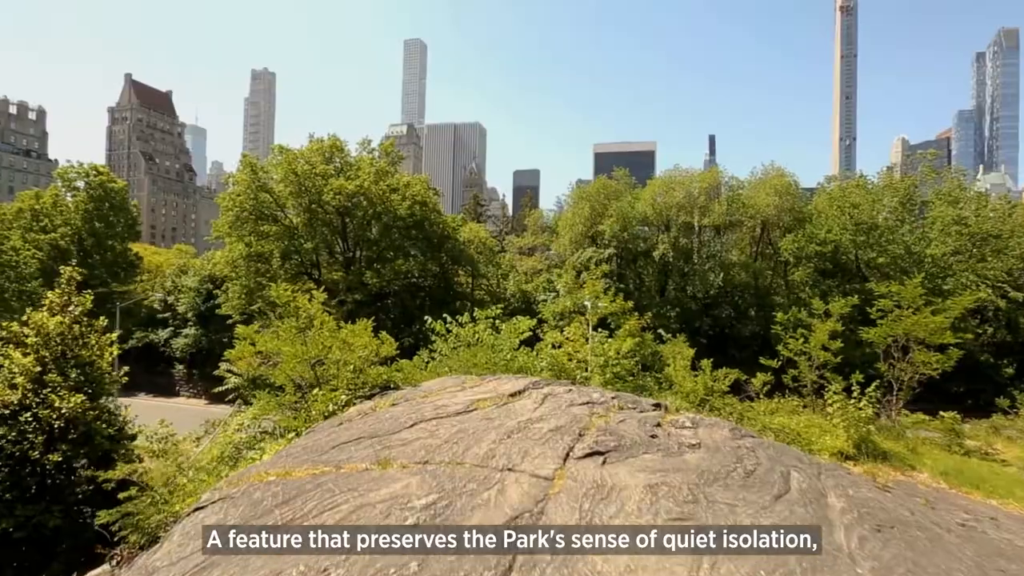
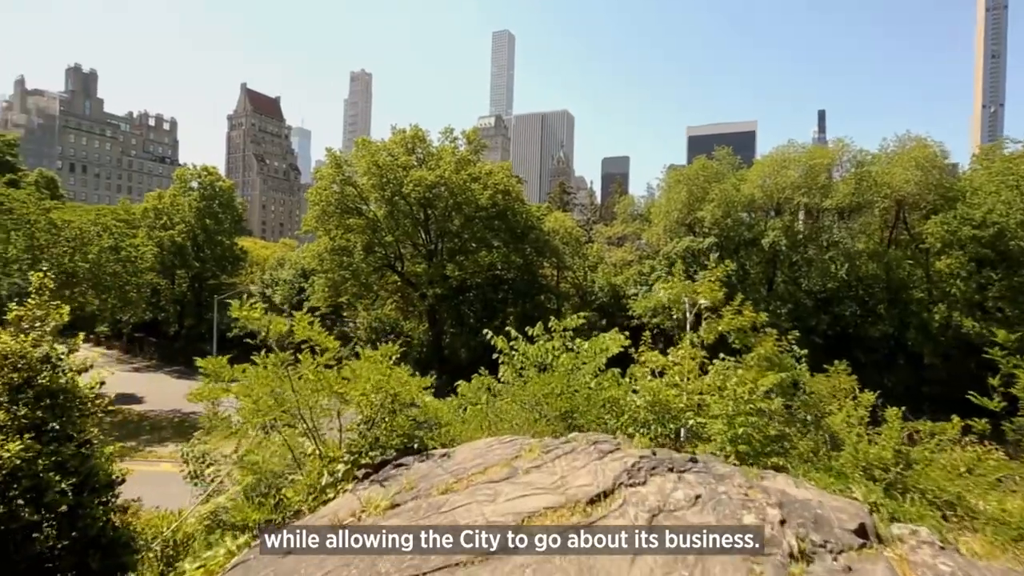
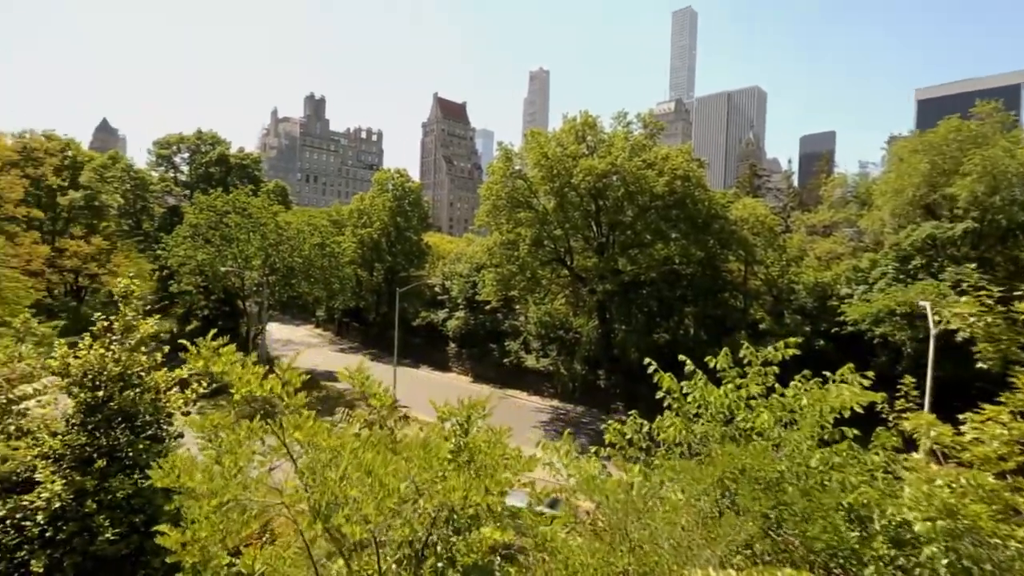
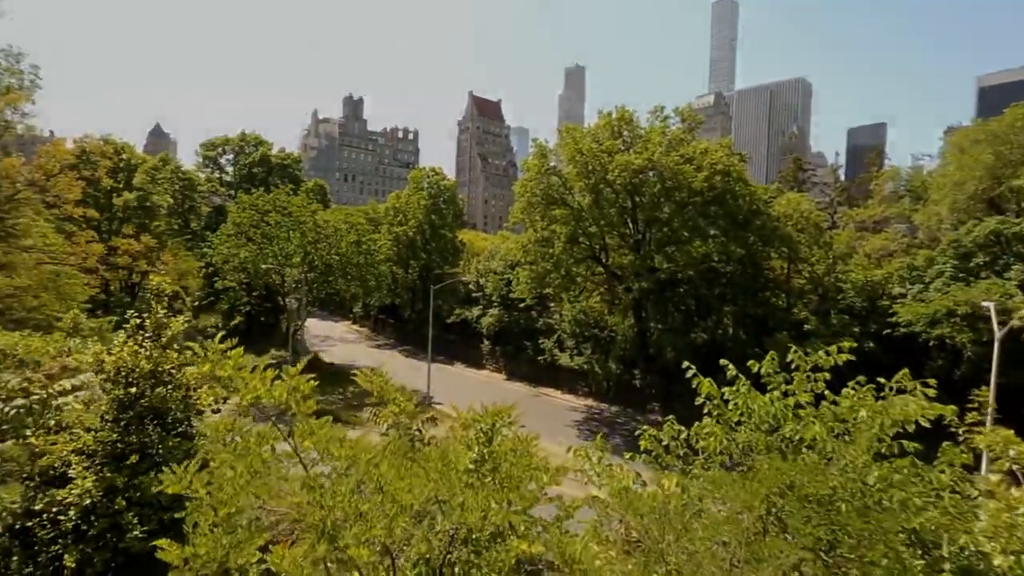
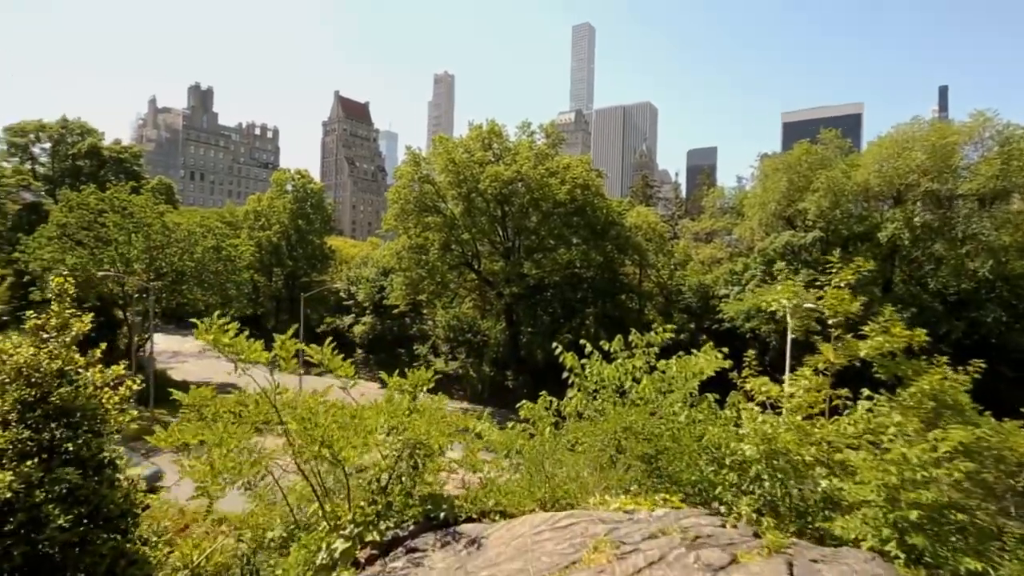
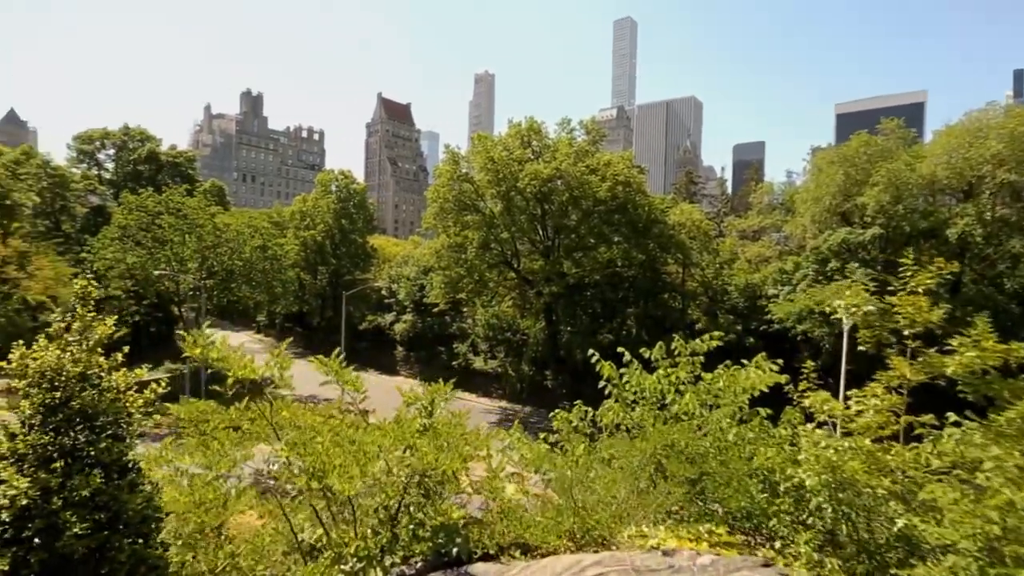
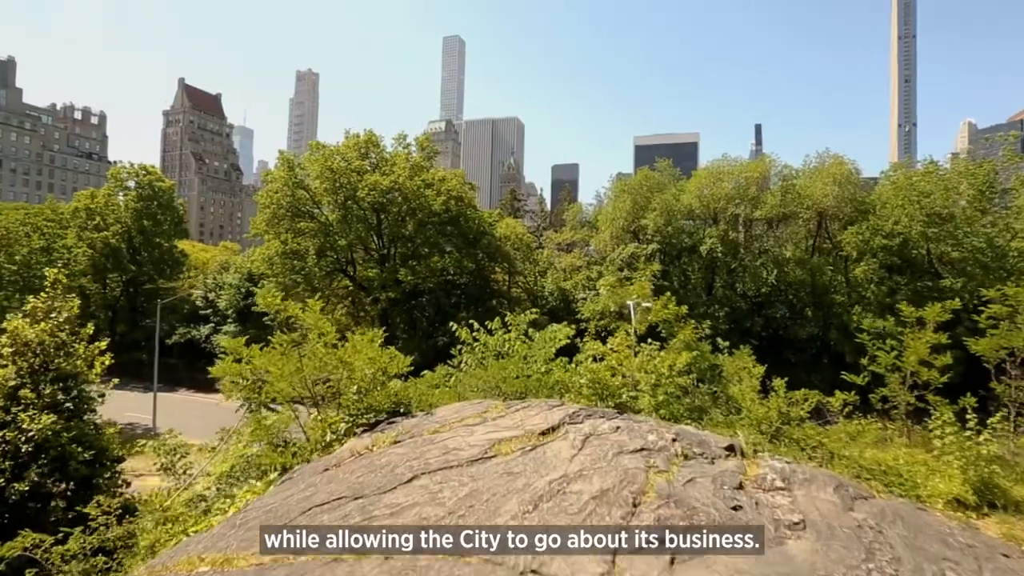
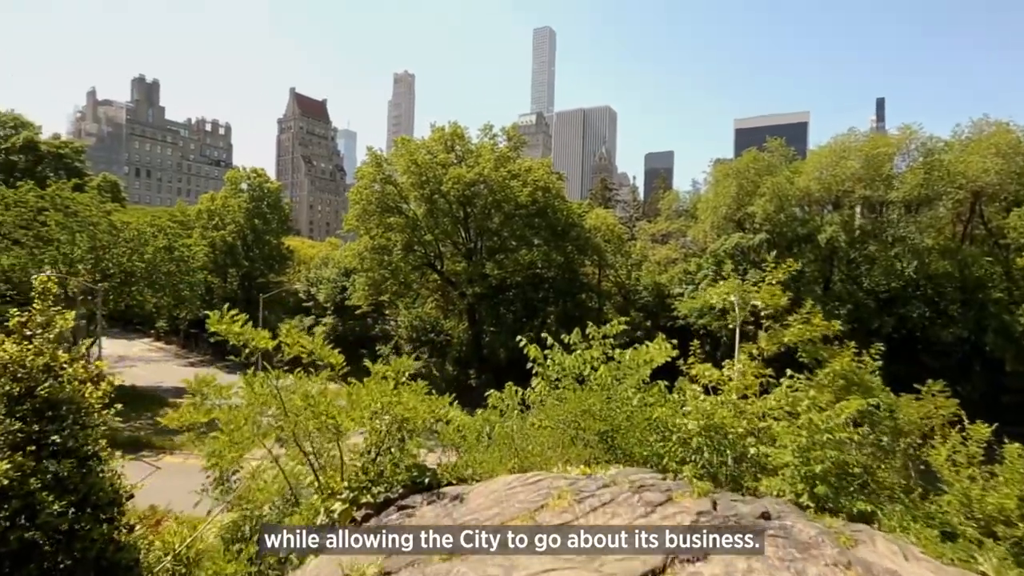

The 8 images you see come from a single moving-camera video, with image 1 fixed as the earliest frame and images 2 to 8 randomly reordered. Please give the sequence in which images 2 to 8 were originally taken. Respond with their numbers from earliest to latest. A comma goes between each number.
7, 2, 8, 5, 6, 3, 4
